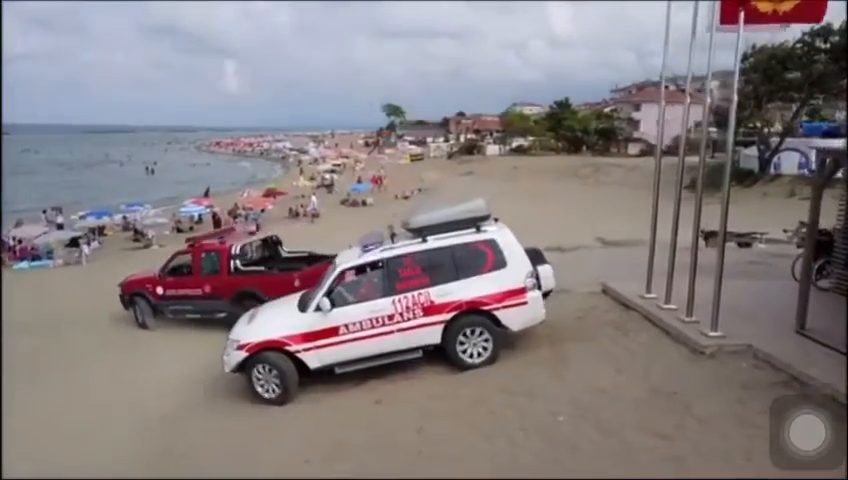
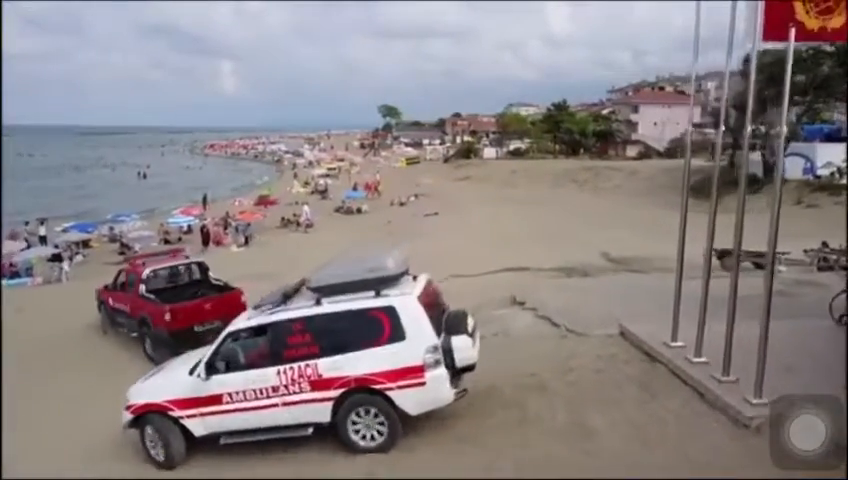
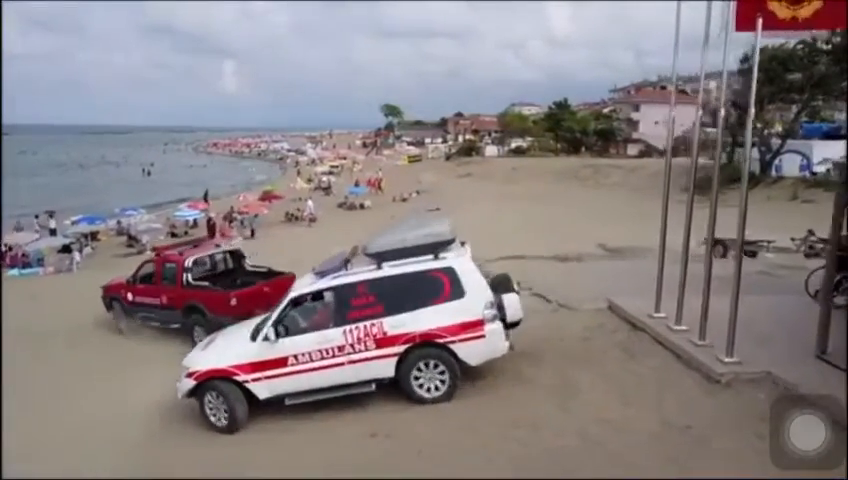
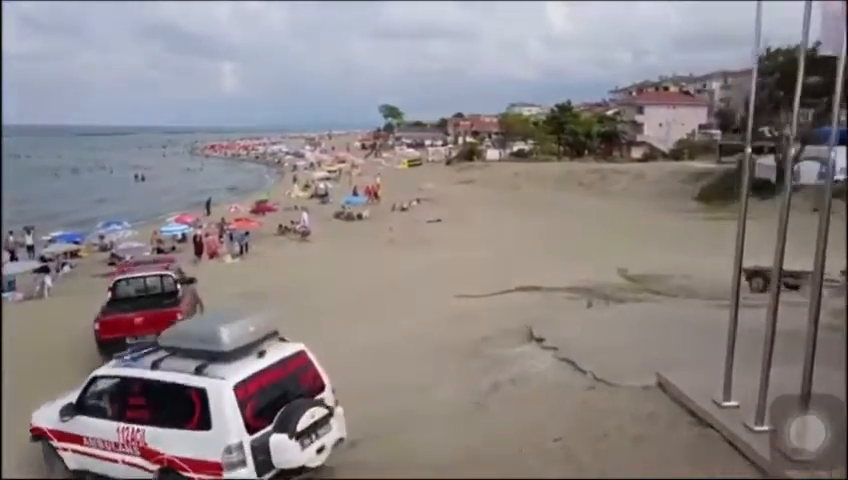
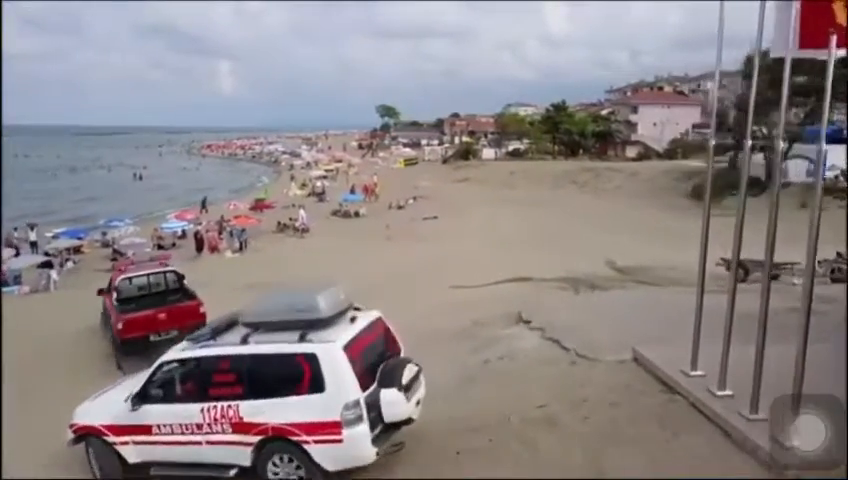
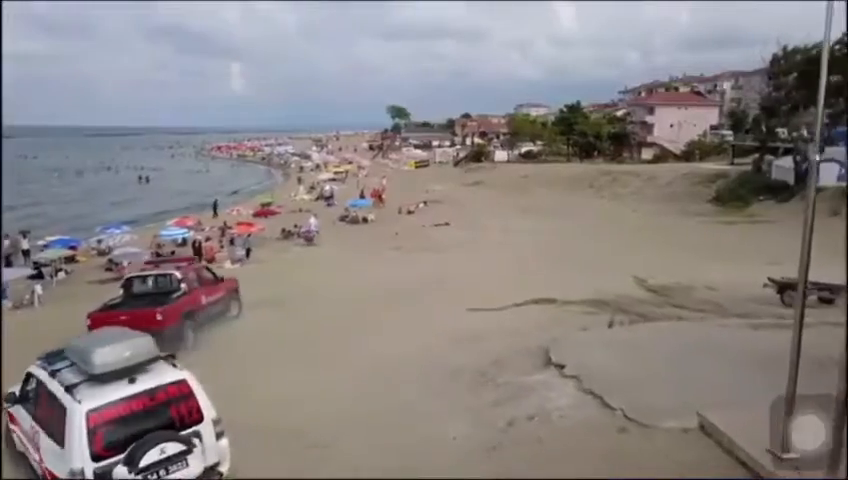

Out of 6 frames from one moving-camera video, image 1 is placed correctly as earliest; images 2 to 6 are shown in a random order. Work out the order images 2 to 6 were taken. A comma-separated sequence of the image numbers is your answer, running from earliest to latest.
3, 2, 5, 4, 6
